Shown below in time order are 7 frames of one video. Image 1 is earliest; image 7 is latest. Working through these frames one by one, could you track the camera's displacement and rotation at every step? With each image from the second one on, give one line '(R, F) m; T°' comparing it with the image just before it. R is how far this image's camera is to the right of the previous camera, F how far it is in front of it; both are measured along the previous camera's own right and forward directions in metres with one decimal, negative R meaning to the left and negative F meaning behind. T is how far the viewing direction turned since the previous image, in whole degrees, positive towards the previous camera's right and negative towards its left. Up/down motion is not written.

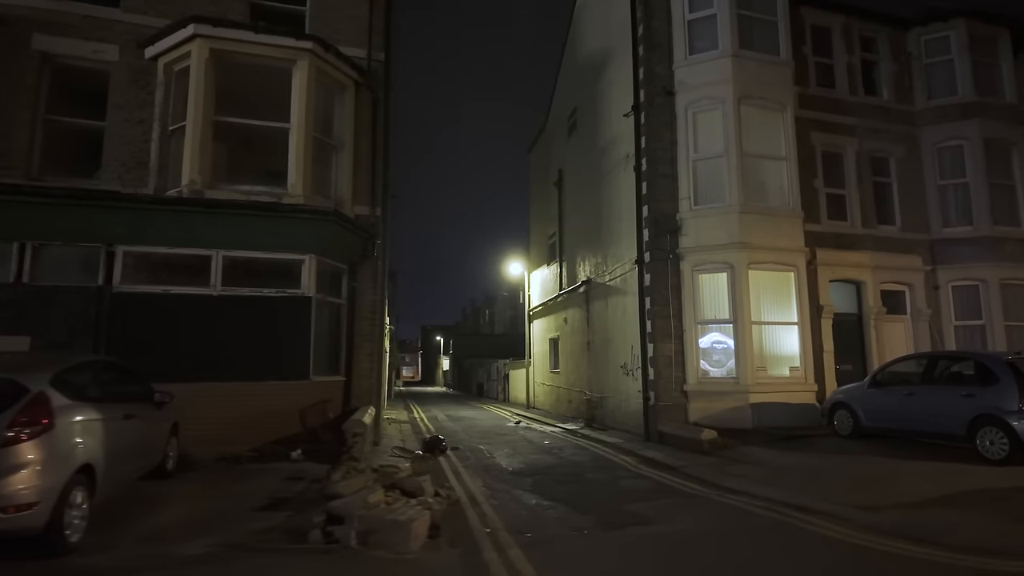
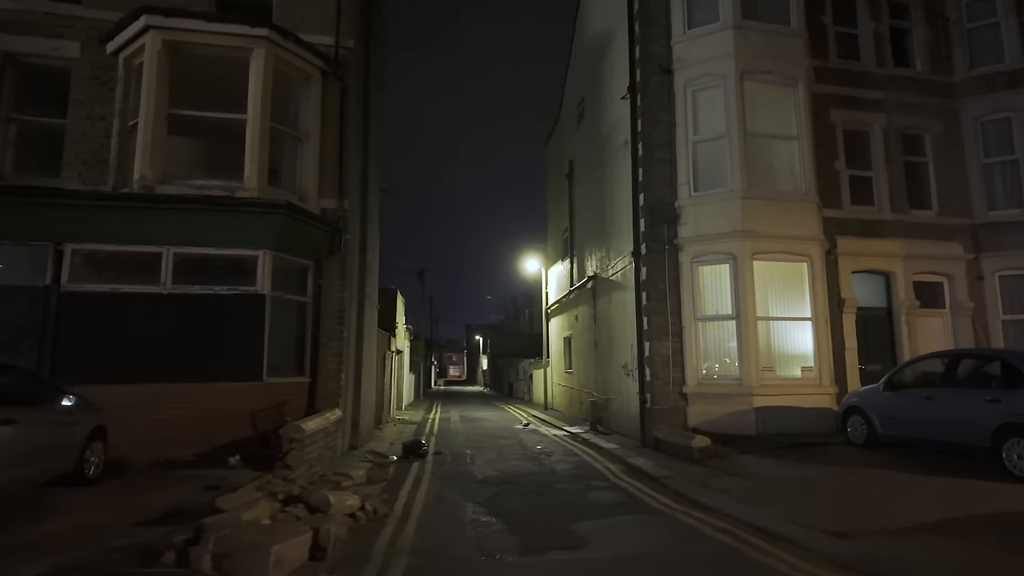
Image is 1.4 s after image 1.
(+1.5, +0.9) m; -5°
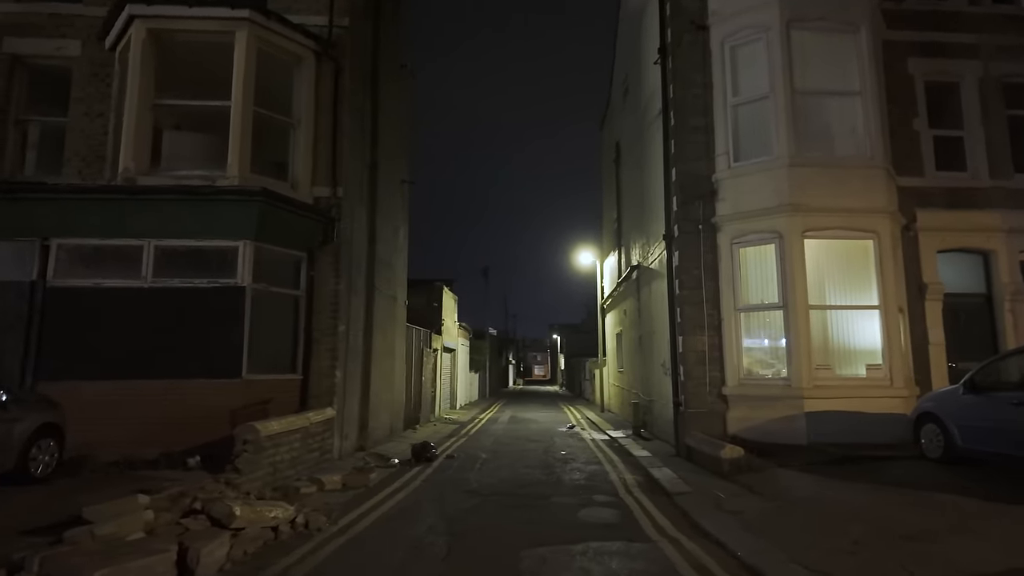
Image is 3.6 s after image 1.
(+1.6, +1.3) m; -9°
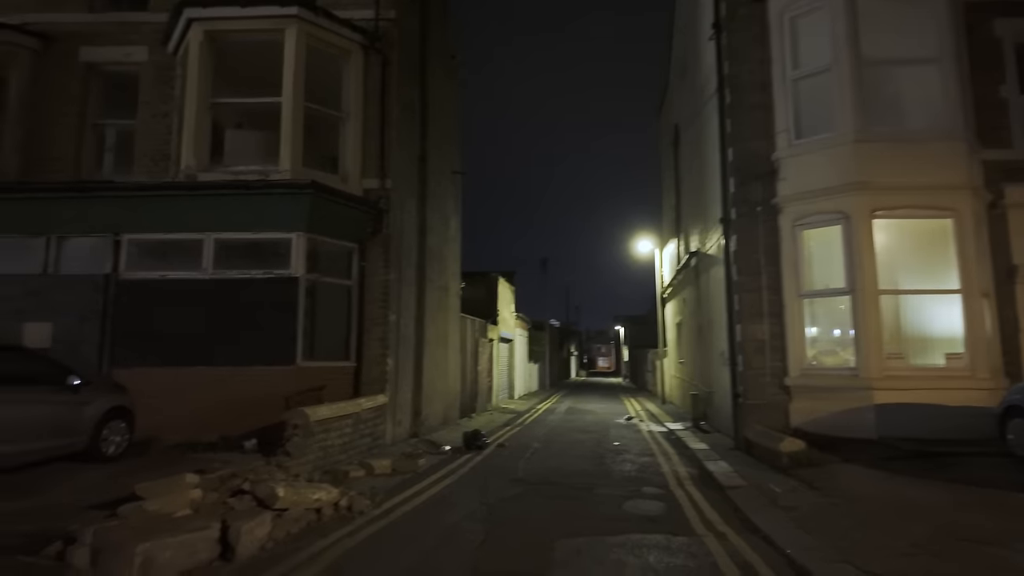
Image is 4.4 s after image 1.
(+0.3, +0.1) m; -6°
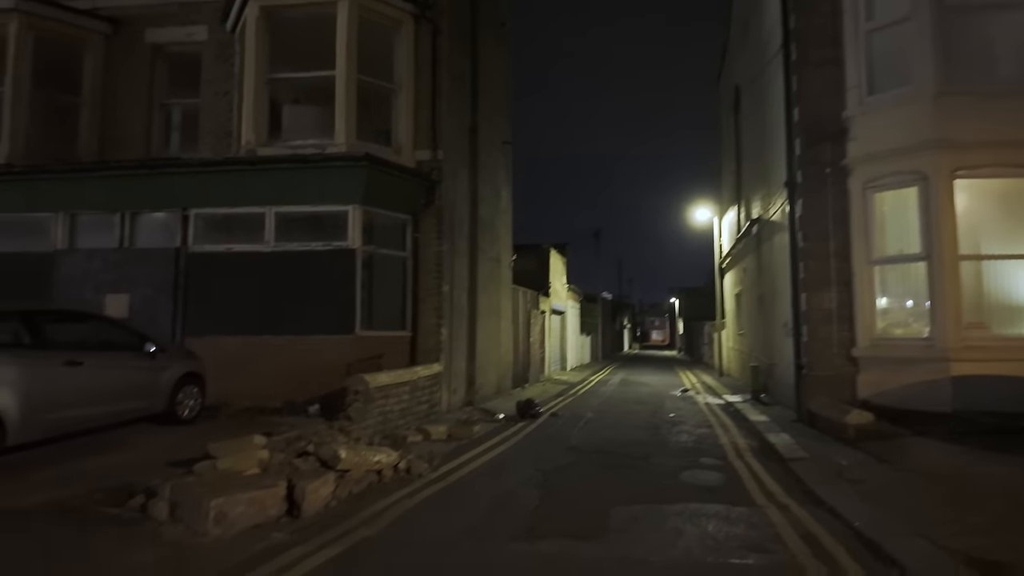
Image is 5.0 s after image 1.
(0.0, +0.1) m; -5°
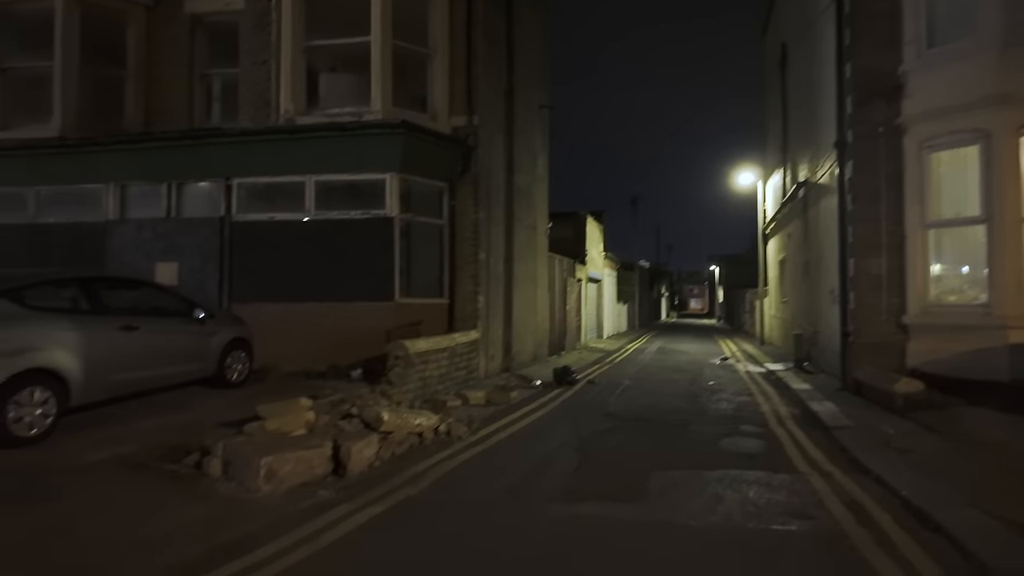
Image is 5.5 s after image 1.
(0.0, 0.0) m; -3°
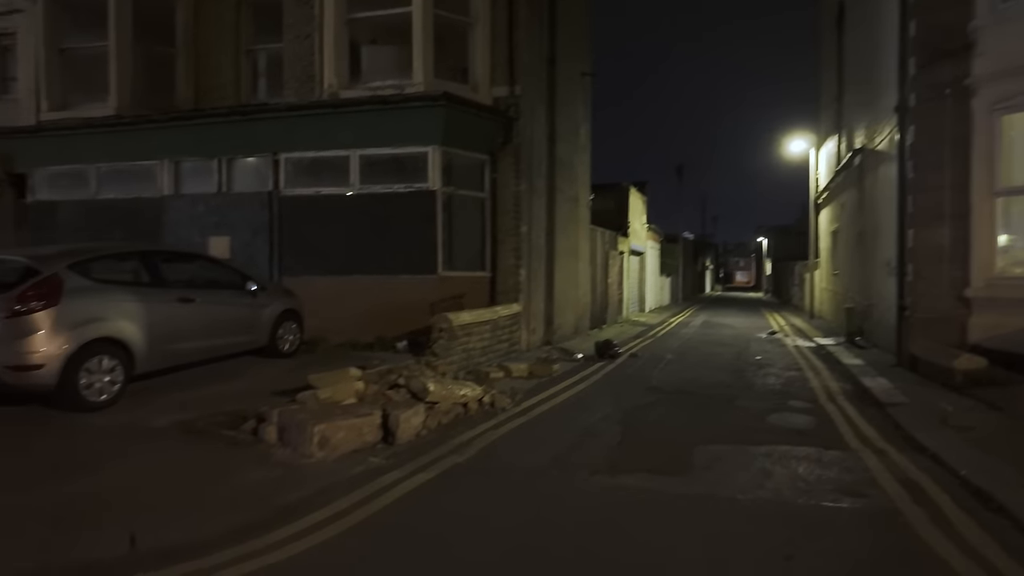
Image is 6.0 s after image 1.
(0.0, 0.0) m; -4°
